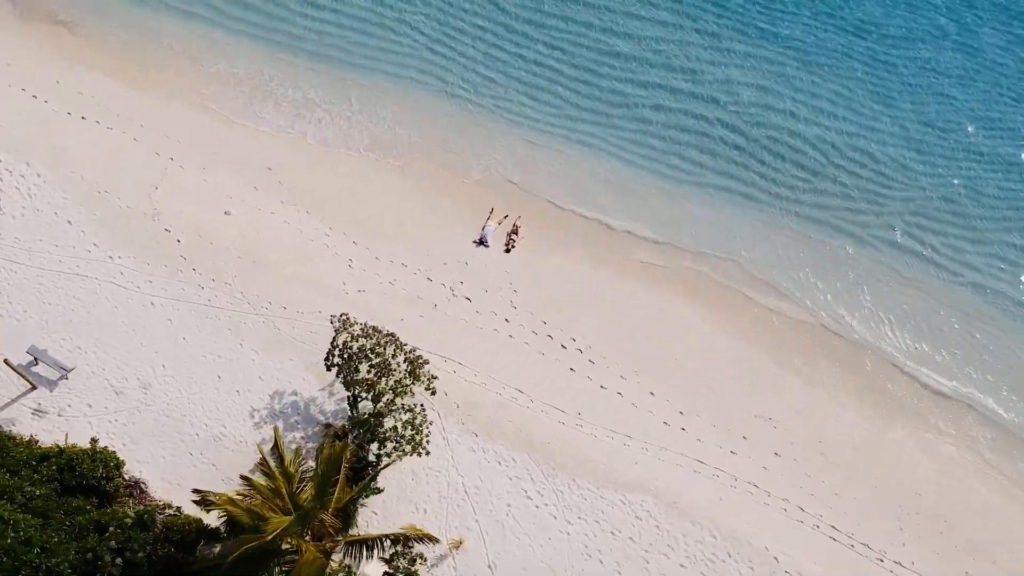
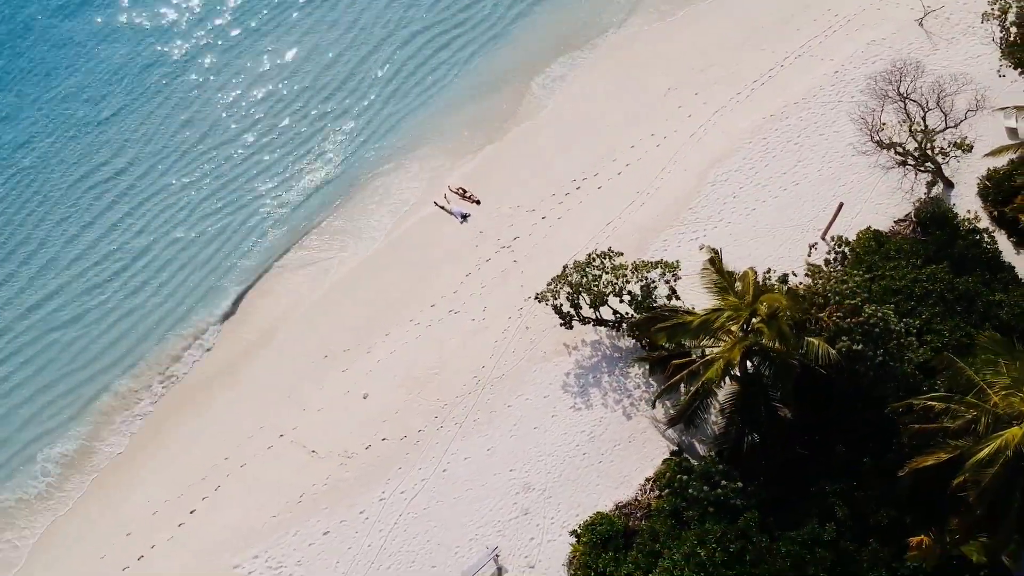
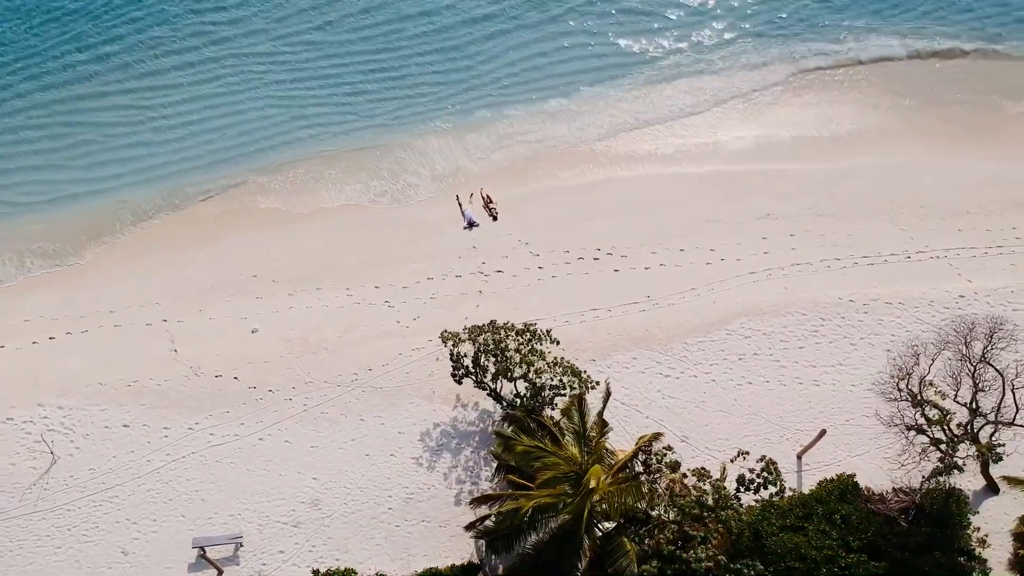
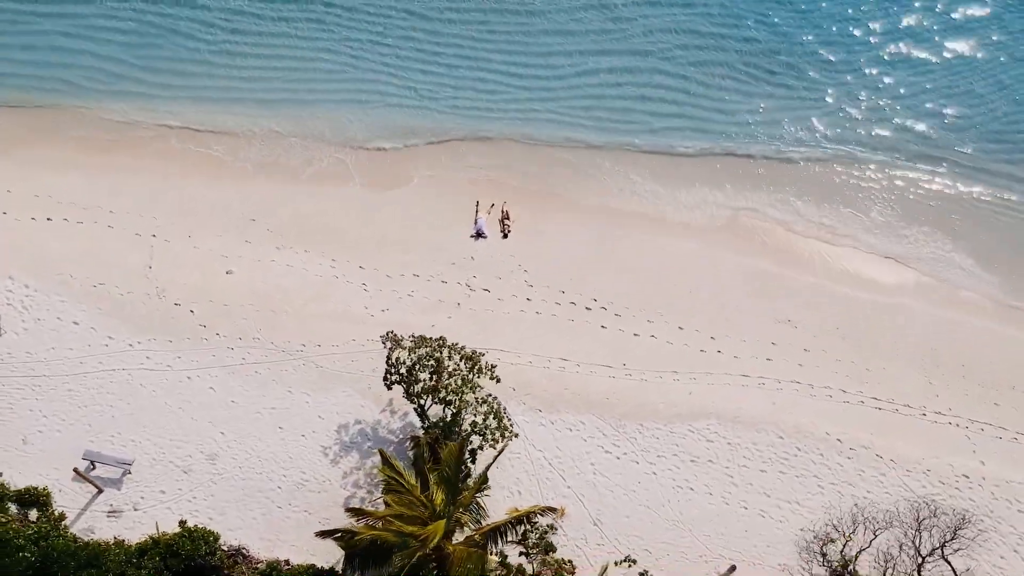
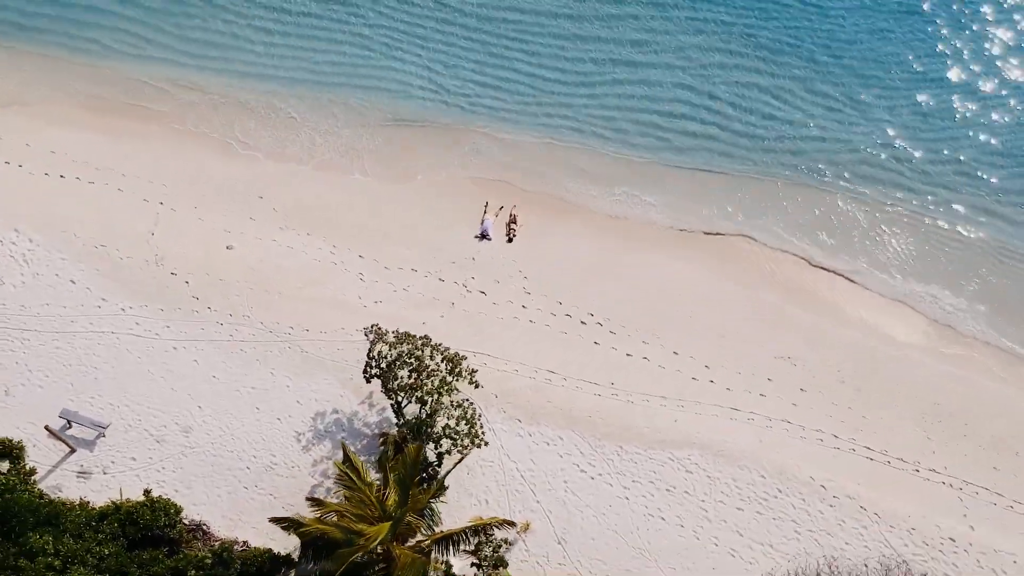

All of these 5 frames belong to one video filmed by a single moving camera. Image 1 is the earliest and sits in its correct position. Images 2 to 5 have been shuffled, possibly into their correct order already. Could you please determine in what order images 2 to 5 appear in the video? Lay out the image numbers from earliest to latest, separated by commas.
5, 4, 3, 2
